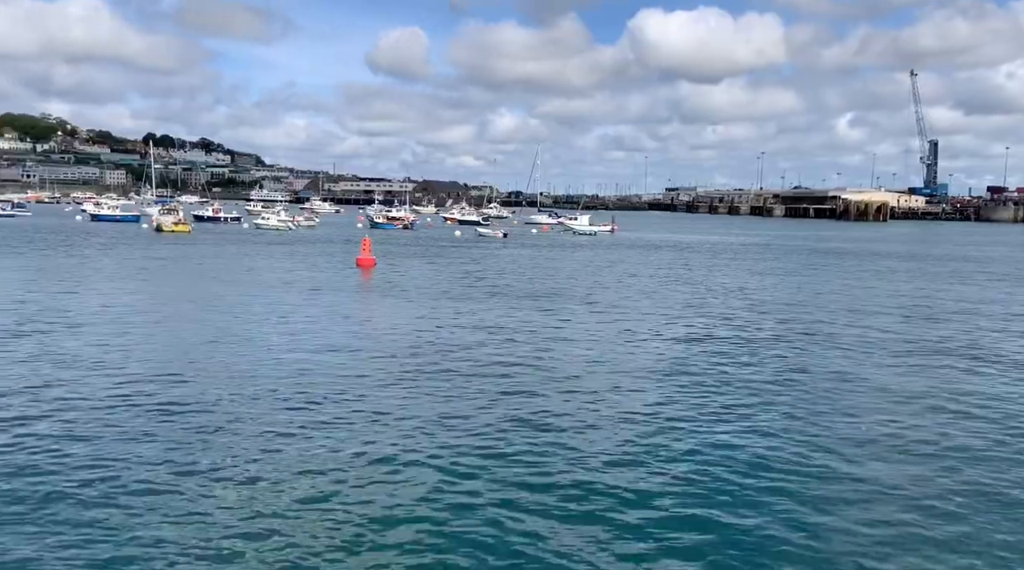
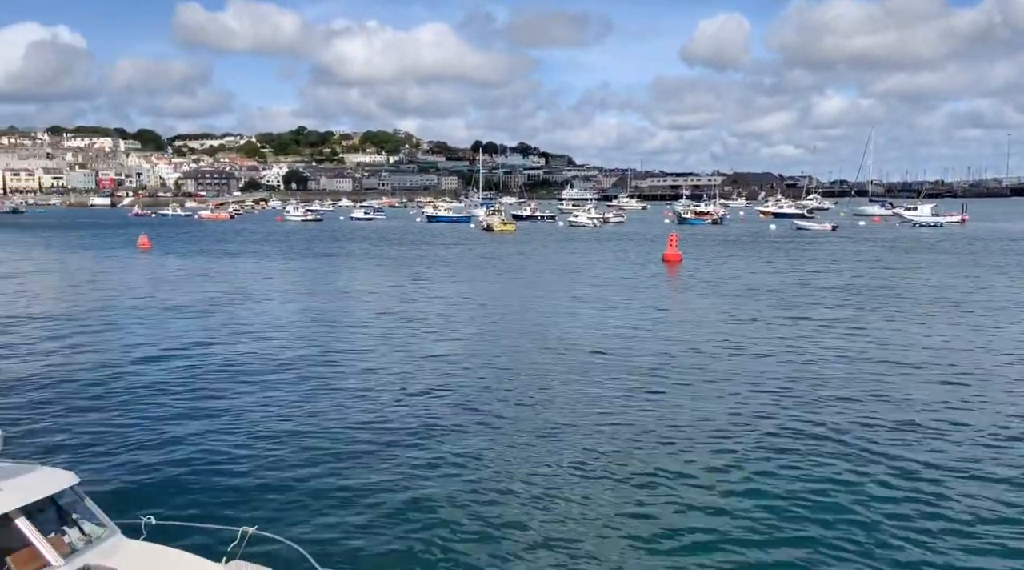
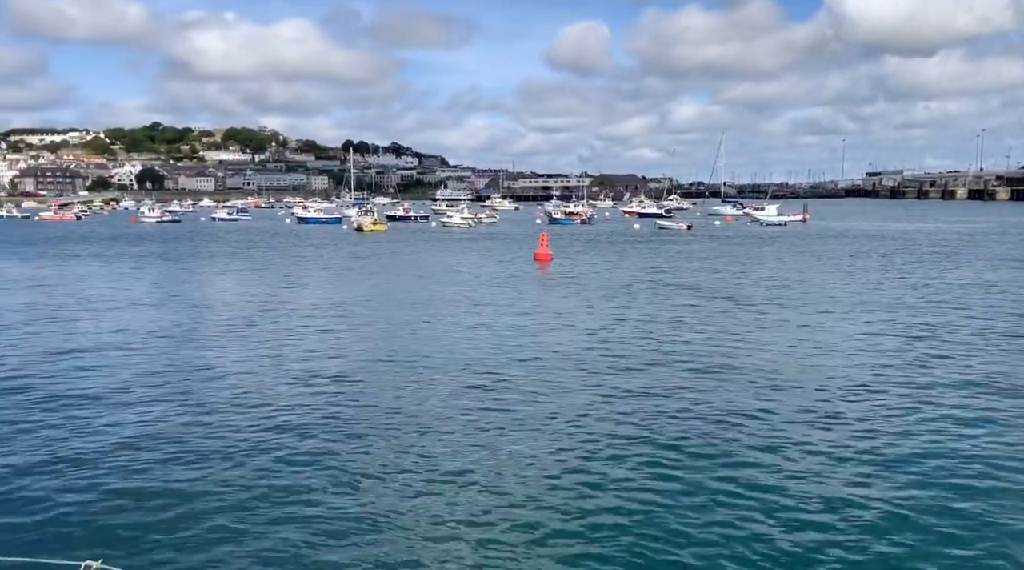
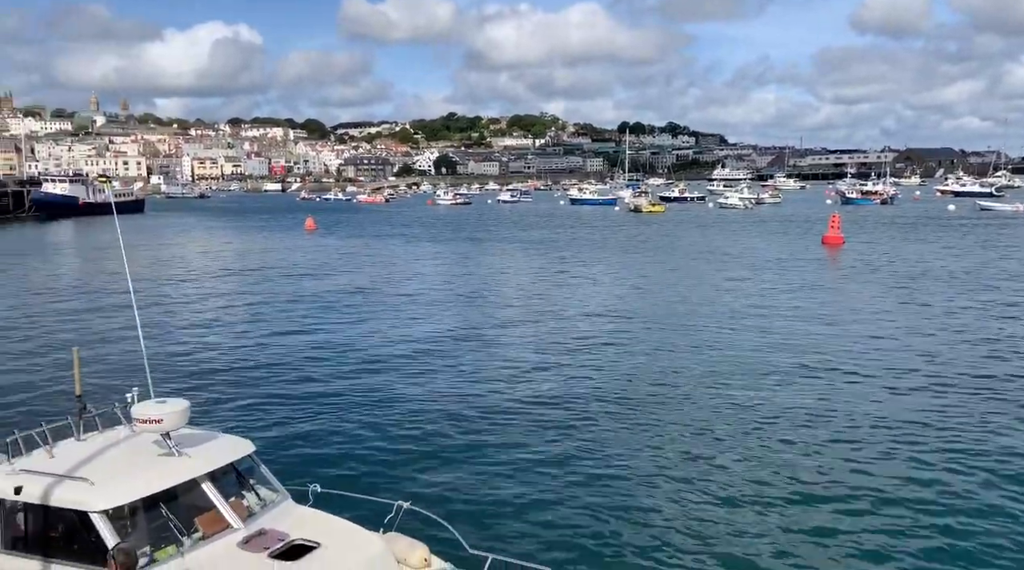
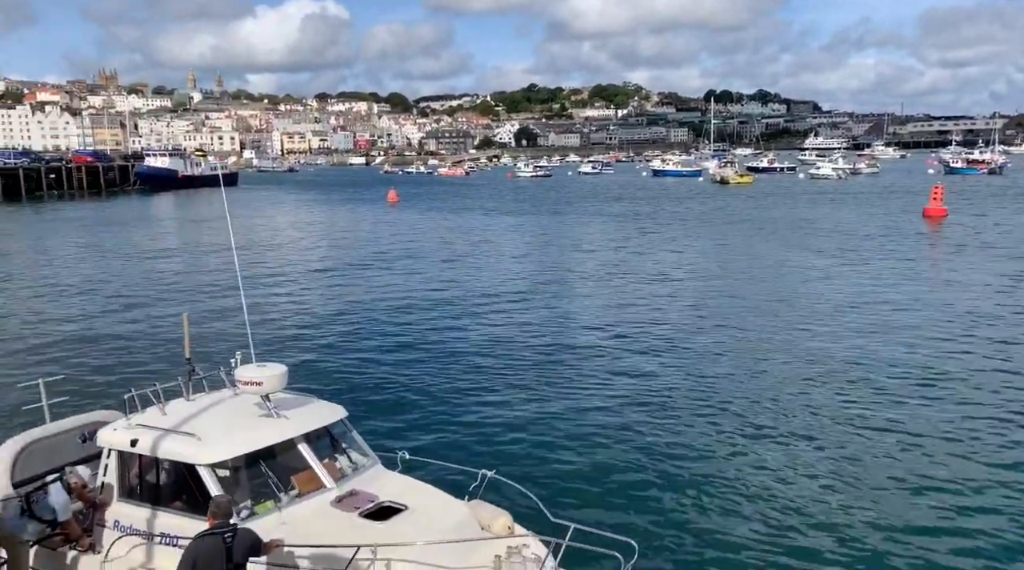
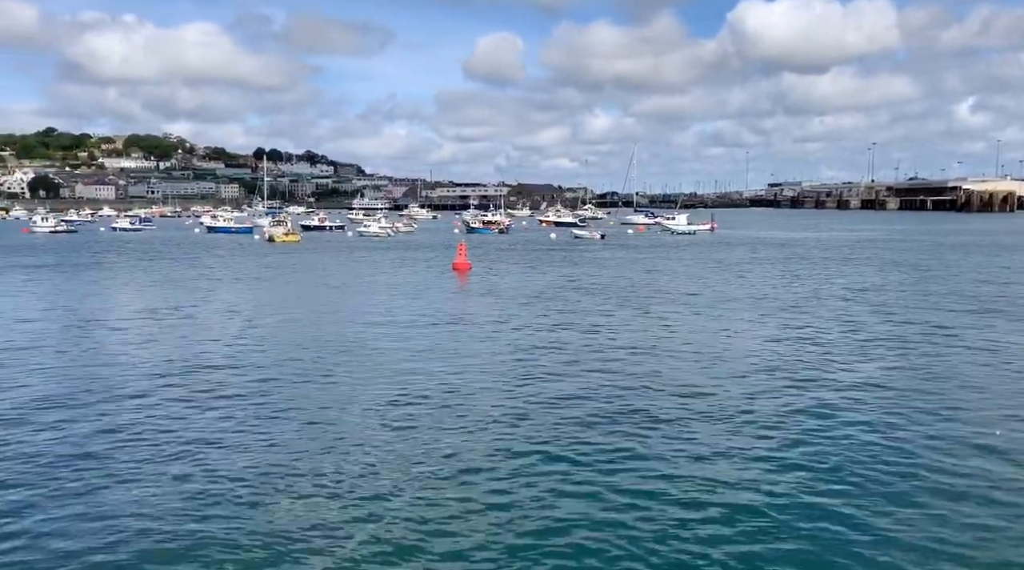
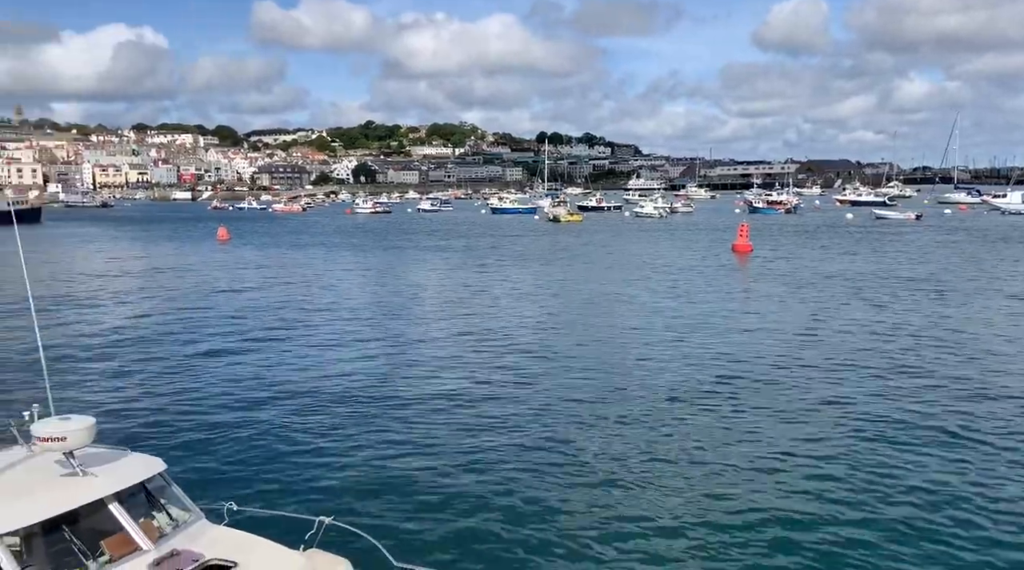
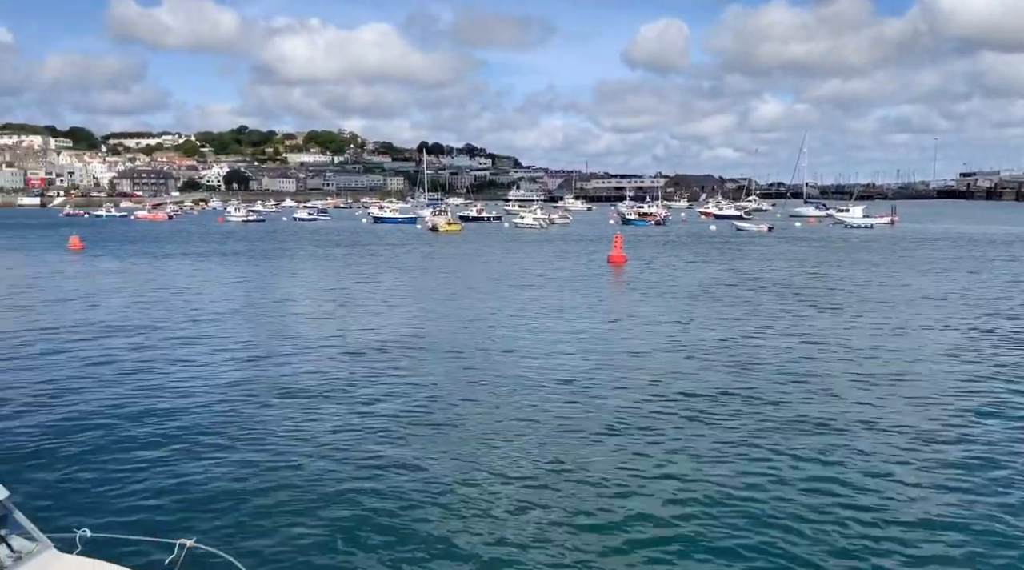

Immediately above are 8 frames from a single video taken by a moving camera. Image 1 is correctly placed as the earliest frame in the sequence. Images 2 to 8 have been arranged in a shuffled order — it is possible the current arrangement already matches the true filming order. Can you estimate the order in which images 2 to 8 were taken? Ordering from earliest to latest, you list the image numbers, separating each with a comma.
6, 3, 8, 2, 7, 4, 5
